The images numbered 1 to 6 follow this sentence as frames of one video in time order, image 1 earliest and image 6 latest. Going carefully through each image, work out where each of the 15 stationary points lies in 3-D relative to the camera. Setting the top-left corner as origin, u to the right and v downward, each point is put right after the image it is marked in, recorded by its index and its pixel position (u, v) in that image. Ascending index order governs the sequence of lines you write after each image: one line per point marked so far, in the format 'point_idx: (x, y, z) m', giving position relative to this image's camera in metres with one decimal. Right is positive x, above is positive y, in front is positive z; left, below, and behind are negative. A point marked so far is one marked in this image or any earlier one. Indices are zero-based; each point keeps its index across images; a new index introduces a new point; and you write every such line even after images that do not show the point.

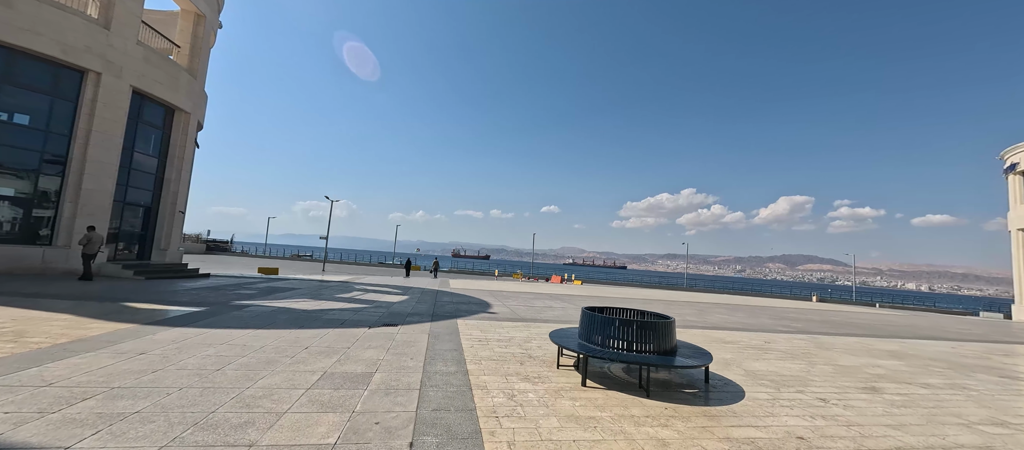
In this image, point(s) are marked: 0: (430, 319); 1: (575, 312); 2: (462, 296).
0: (-2.3, -2.6, +10.6) m
1: (+2.4, -3.3, +14.3) m
2: (-2.3, -3.3, +17.2) m
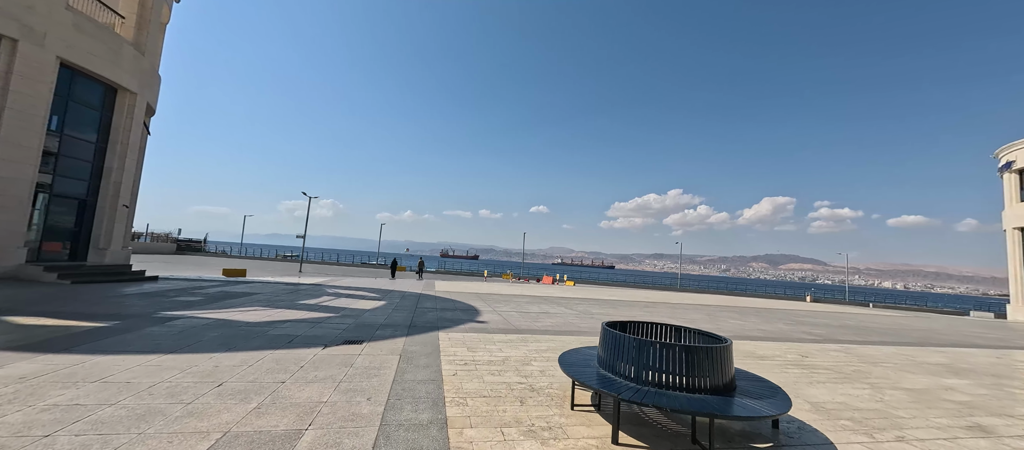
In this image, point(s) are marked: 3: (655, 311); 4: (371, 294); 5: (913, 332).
0: (-2.4, -2.5, +8.7) m
1: (+2.1, -3.2, +12.6) m
2: (-2.7, -3.1, +15.3) m
3: (+6.7, -4.1, +17.8) m
4: (-6.1, -3.0, +16.2) m
5: (+18.7, -5.1, +17.7) m
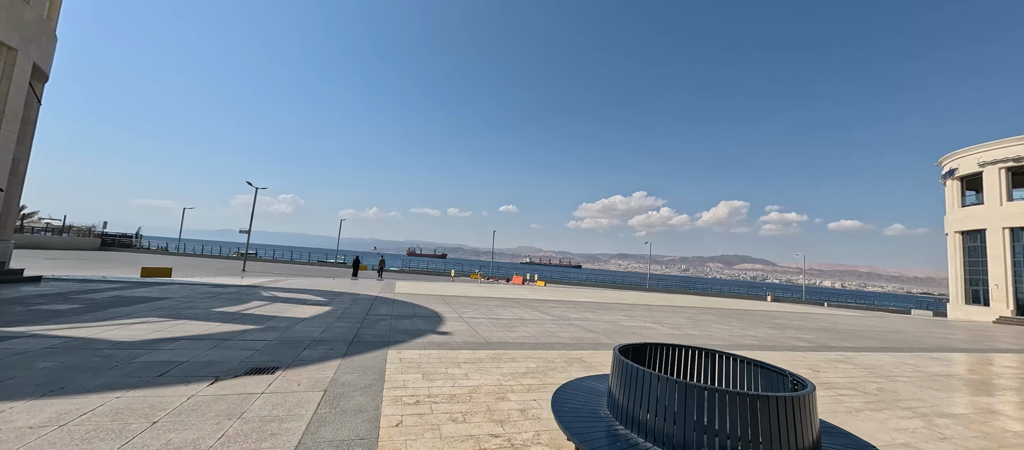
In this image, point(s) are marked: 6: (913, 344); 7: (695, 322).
0: (-3.0, -2.3, +6.7) m
1: (+1.2, -3.0, +11.0) m
2: (-3.8, -2.9, +13.3) m
3: (+5.4, -4.0, +16.6) m
4: (-7.3, -2.7, +13.9) m
5: (+17.3, -5.1, +17.5) m
6: (+15.8, -4.7, +14.9) m
7: (+7.5, -4.0, +15.5) m
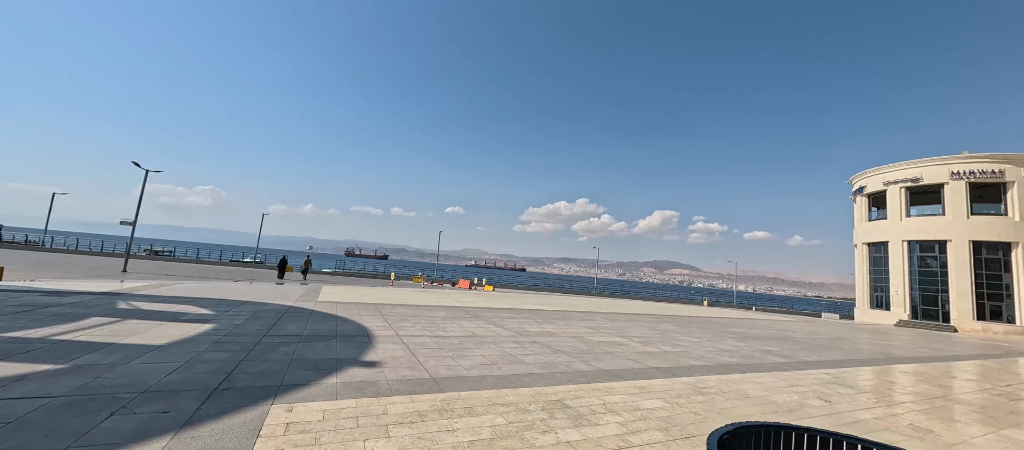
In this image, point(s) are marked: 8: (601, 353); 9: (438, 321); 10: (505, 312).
0: (-3.5, -2.0, +4.1) m
1: (+0.1, -2.9, +8.9) m
2: (-5.2, -2.6, +10.5) m
3: (+3.4, -4.0, +15.0) m
4: (-8.8, -2.4, +10.6) m
5: (+15.0, -5.5, +17.6) m
6: (+13.8, -5.1, +14.8) m
7: (+5.6, -4.1, +14.3) m
8: (+2.2, -3.3, +9.6) m
9: (-2.5, -3.1, +12.4) m
10: (-0.3, -3.9, +17.1) m
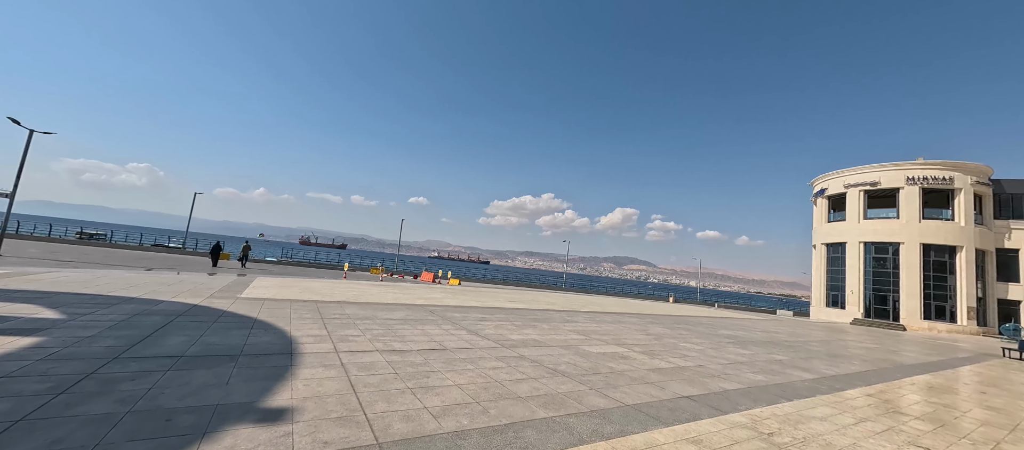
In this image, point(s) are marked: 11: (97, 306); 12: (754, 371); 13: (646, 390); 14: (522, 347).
0: (-3.3, -1.6, +1.4) m
1: (-0.2, -2.5, +6.5) m
2: (-5.6, -2.1, +7.6) m
3: (+2.5, -3.6, +12.9) m
4: (-9.1, -1.7, +7.4) m
5: (+13.8, -5.4, +16.6) m
6: (+12.9, -5.0, +13.7) m
7: (+4.8, -3.8, +12.4) m
8: (+1.9, -2.9, +7.4) m
9: (-3.0, -2.6, +9.7) m
10: (-1.4, -3.4, +14.6) m
11: (-9.3, -1.8, +8.5) m
12: (+5.9, -3.6, +9.2) m
13: (+2.3, -2.8, +6.5) m
14: (+0.2, -2.9, +9.0) m
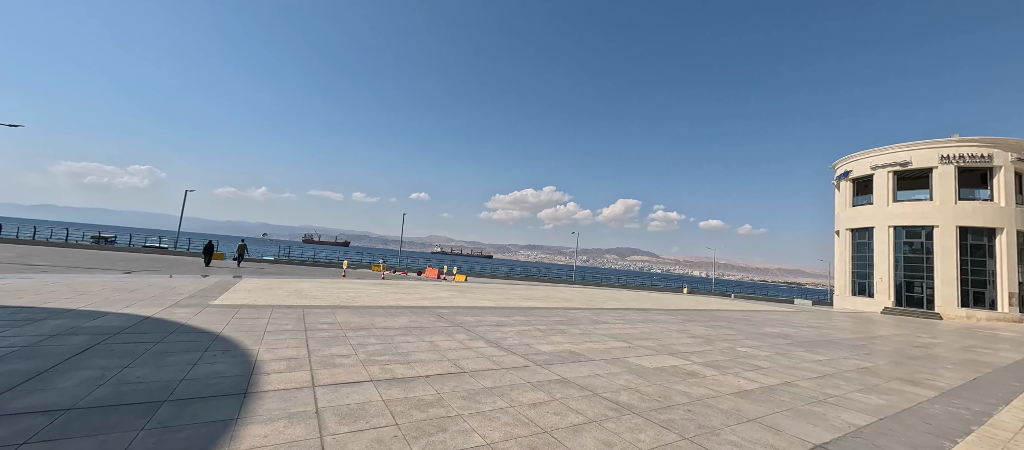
0: (-2.7, -1.5, -0.6) m
1: (+0.4, -2.3, +4.5) m
2: (-5.0, -1.9, +5.7) m
3: (+3.2, -3.2, +10.9) m
4: (-8.5, -1.6, +5.5) m
5: (+14.6, -4.6, +14.5) m
6: (+13.6, -4.3, +11.6) m
7: (+5.5, -3.3, +10.4) m
8: (+2.5, -2.6, +5.3) m
9: (-2.4, -2.3, +7.7) m
10: (-0.6, -3.0, +12.6) m
11: (-8.7, -1.7, +6.6) m
12: (+6.6, -3.1, +7.2) m
13: (+2.9, -2.5, +4.5) m
14: (+0.9, -2.5, +7.0) m
